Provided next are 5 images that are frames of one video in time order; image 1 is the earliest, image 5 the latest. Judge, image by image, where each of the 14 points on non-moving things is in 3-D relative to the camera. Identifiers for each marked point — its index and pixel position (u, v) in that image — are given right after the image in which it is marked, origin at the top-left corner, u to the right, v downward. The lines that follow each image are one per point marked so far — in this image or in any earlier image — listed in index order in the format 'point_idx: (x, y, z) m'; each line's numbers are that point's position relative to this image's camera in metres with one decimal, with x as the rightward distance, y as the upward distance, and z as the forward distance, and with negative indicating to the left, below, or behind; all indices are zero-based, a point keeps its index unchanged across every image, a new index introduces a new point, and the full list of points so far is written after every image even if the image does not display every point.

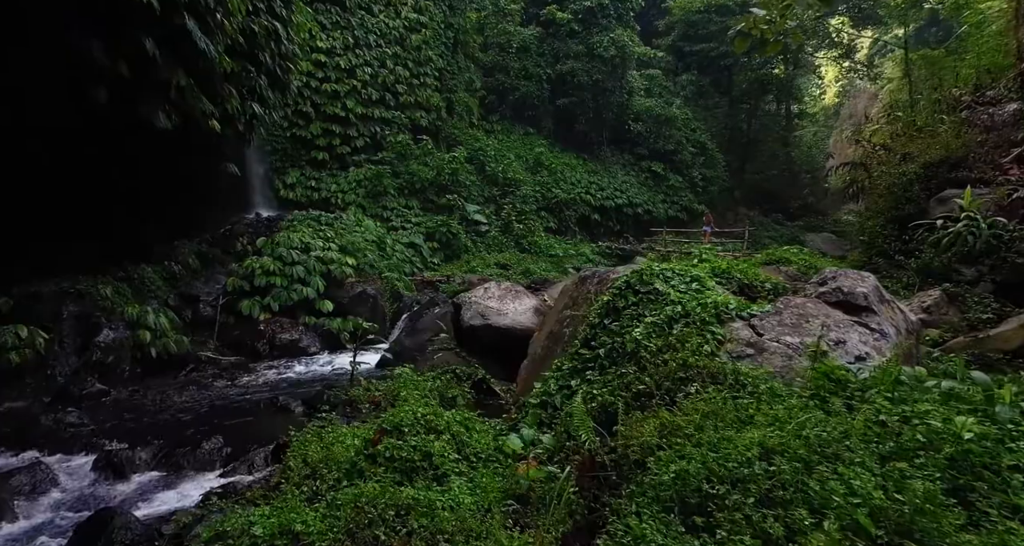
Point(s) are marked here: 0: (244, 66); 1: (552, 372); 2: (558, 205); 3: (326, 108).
0: (-3.6, +2.7, +7.7) m
1: (+0.2, -0.6, +3.3) m
2: (+1.2, +1.9, +16.3) m
3: (-4.3, +3.8, +13.4) m
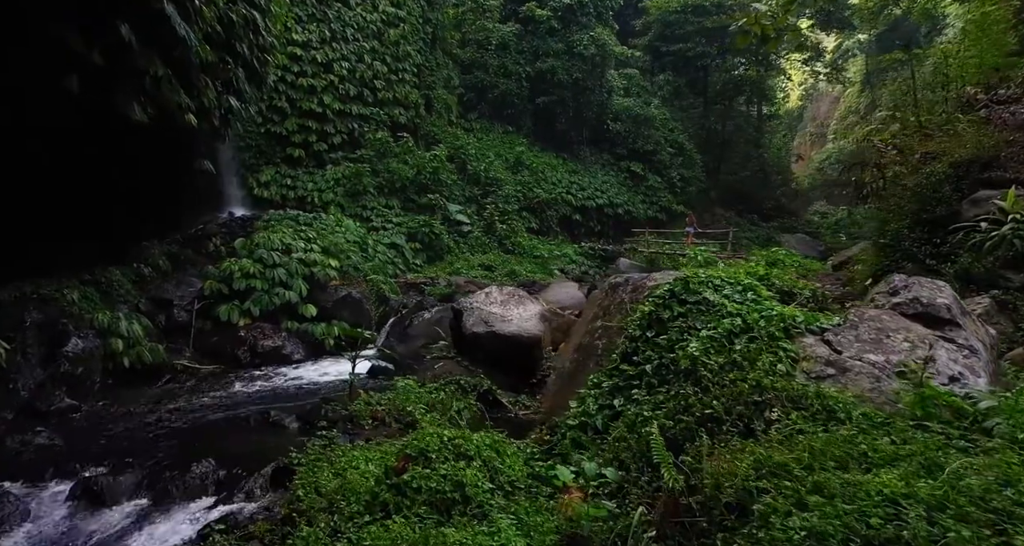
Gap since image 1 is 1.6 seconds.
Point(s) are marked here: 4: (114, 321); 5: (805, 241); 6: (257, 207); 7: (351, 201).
0: (-3.6, +2.7, +7.3) m
1: (+0.4, -0.6, +3.0) m
2: (+0.7, +1.9, +16.1) m
3: (-4.7, +3.7, +12.9) m
4: (-4.4, -0.5, +6.5) m
5: (+9.0, +1.0, +18.1) m
6: (-5.4, +1.4, +12.3) m
7: (-3.5, +1.6, +12.6) m
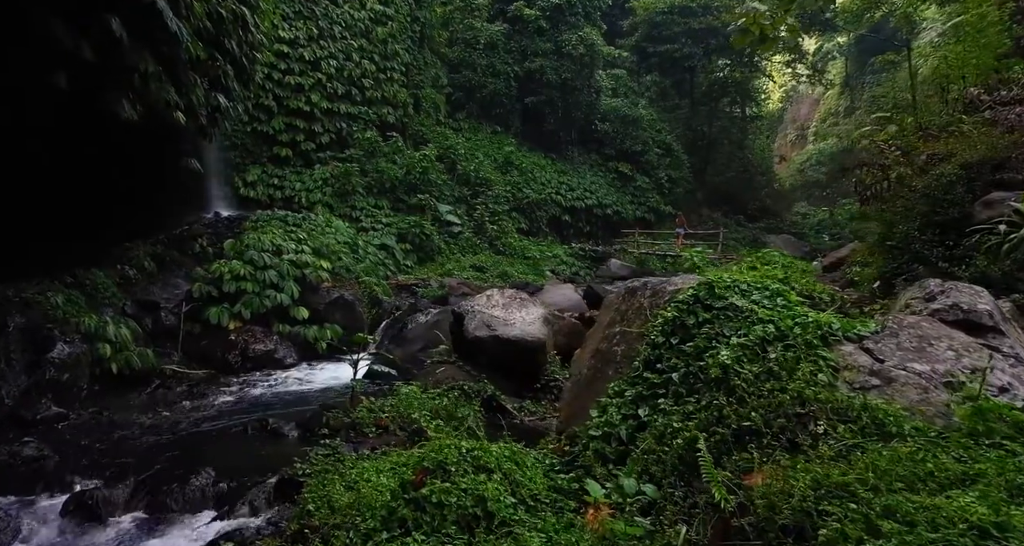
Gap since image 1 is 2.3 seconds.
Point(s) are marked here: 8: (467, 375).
0: (-3.6, +2.7, +7.1) m
1: (+0.5, -0.6, +3.0) m
2: (+0.5, +1.8, +16.0) m
3: (-4.8, +3.7, +12.7) m
4: (-4.4, -0.6, +6.3) m
5: (+8.7, +1.0, +18.2) m
6: (-5.5, +1.3, +12.0) m
7: (-3.7, +1.5, +12.4) m
8: (-0.4, -0.9, +5.5) m
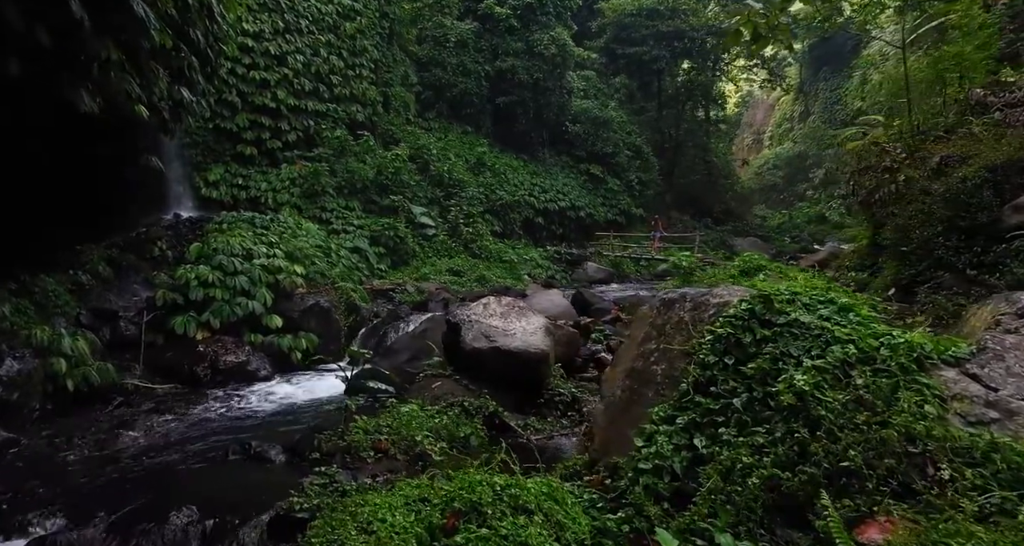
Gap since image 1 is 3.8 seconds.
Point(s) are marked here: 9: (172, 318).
0: (-3.7, +2.6, +6.6) m
1: (+0.7, -0.7, +2.7) m
2: (-0.2, +1.7, +15.7) m
3: (-5.3, +3.6, +12.1) m
4: (-4.4, -0.6, +5.7) m
5: (+7.9, +0.9, +18.4) m
6: (-5.9, +1.3, +11.4) m
7: (-4.1, +1.4, +11.9) m
8: (-0.4, -1.0, +5.1) m
9: (-4.2, -0.6, +7.3) m
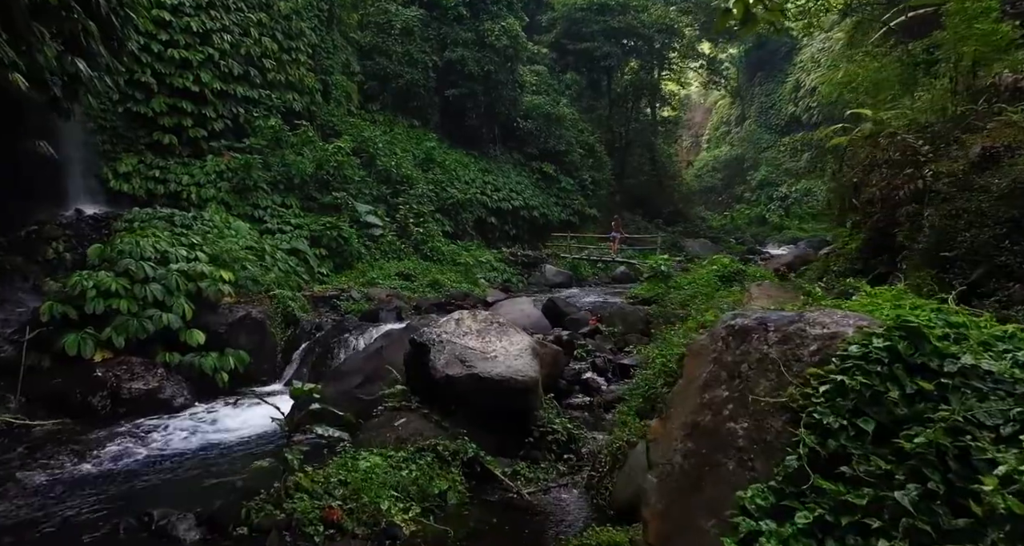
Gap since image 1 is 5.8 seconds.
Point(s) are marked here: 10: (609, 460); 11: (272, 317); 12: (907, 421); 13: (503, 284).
0: (-4.0, +2.5, +5.2) m
1: (+0.8, -0.8, +1.8) m
2: (-1.4, +1.7, +14.7) m
3: (-6.1, +3.5, +10.6) m
4: (-4.6, -0.7, +4.3) m
5: (+6.4, +0.9, +18.2) m
6: (-6.7, +1.2, +9.8) m
7: (-4.9, +1.3, +10.5) m
8: (-0.5, -1.1, +4.1) m
9: (-4.5, -0.7, +5.9) m
10: (+0.6, -1.2, +3.6) m
11: (-3.1, -0.6, +7.6) m
12: (+1.1, -0.4, +1.7) m
13: (-0.1, -0.2, +12.7) m
